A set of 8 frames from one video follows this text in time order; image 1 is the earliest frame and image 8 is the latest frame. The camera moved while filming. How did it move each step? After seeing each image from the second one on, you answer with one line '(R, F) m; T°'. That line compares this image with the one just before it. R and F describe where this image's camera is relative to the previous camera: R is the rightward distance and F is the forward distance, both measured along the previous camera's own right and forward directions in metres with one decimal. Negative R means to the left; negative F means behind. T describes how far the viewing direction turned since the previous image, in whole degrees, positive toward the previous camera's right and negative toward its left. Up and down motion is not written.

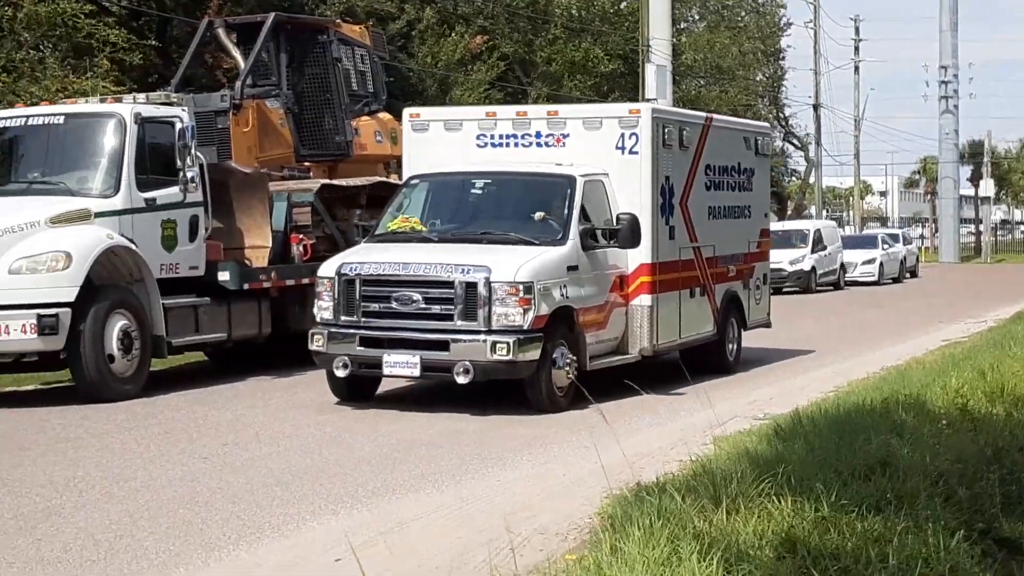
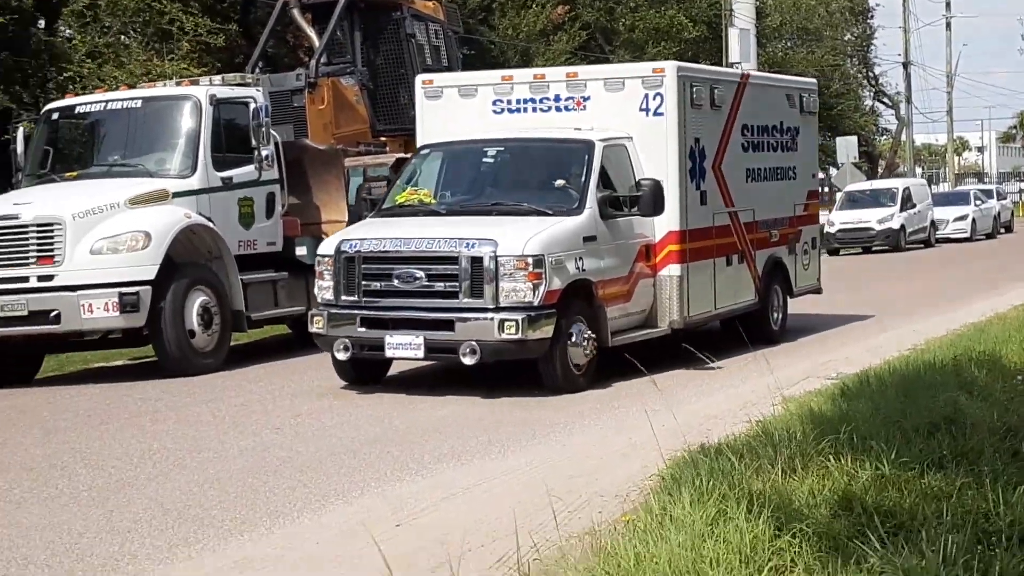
(+0.6, +0.2) m; -7°
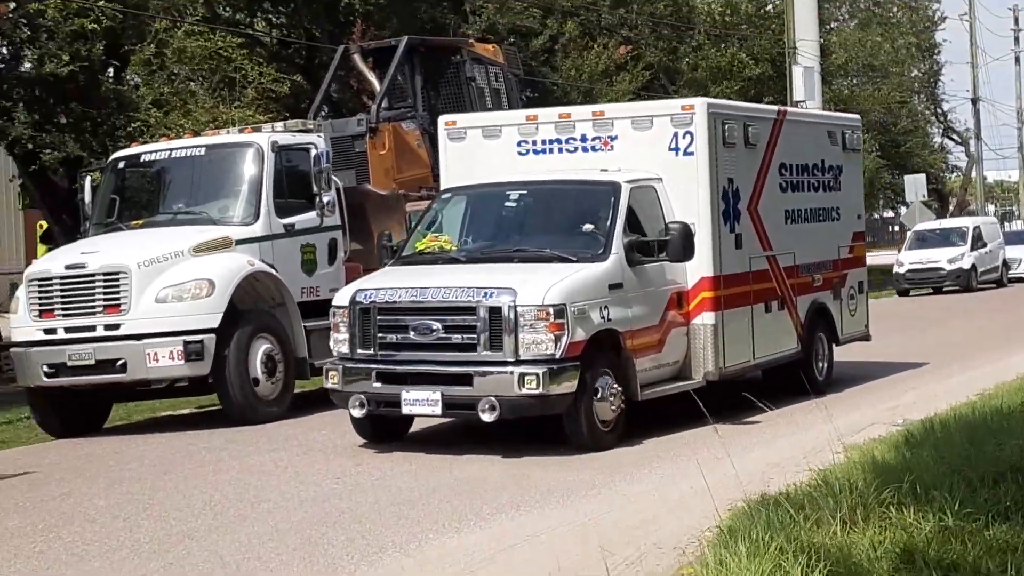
(+0.3, +0.1) m; -5°
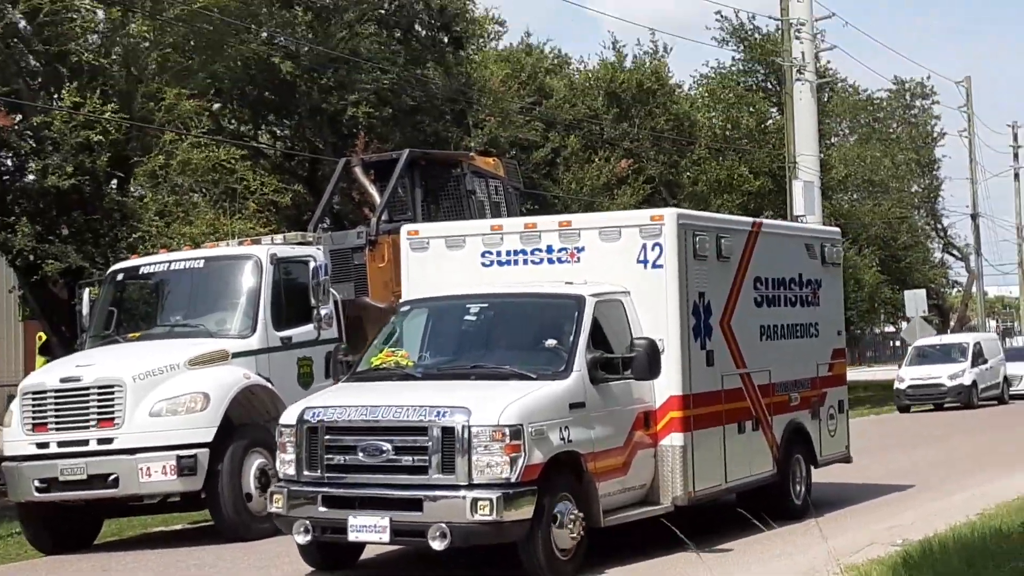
(+0.4, +0.1) m; -2°
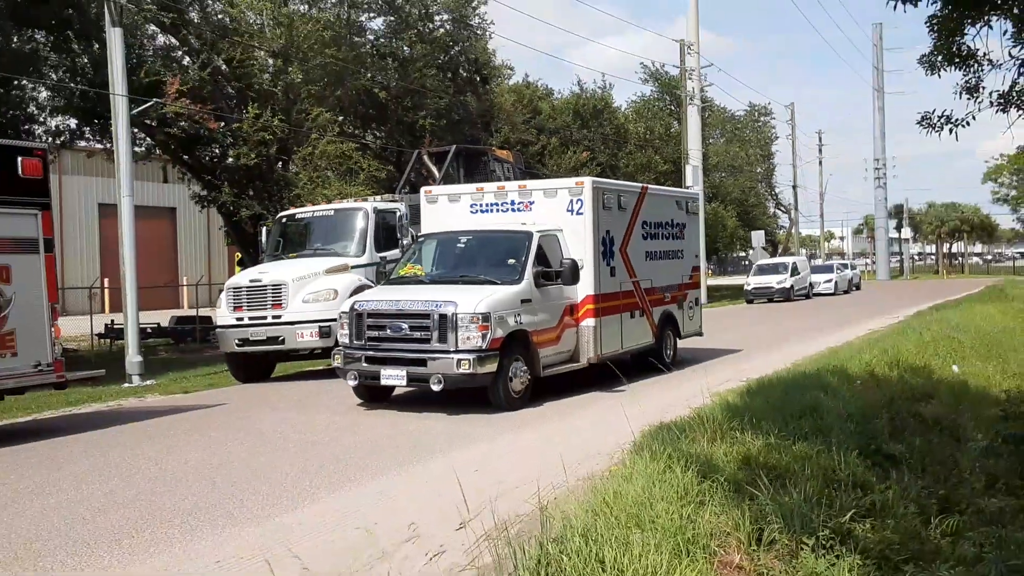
(-2.1, -7.7) m; +6°
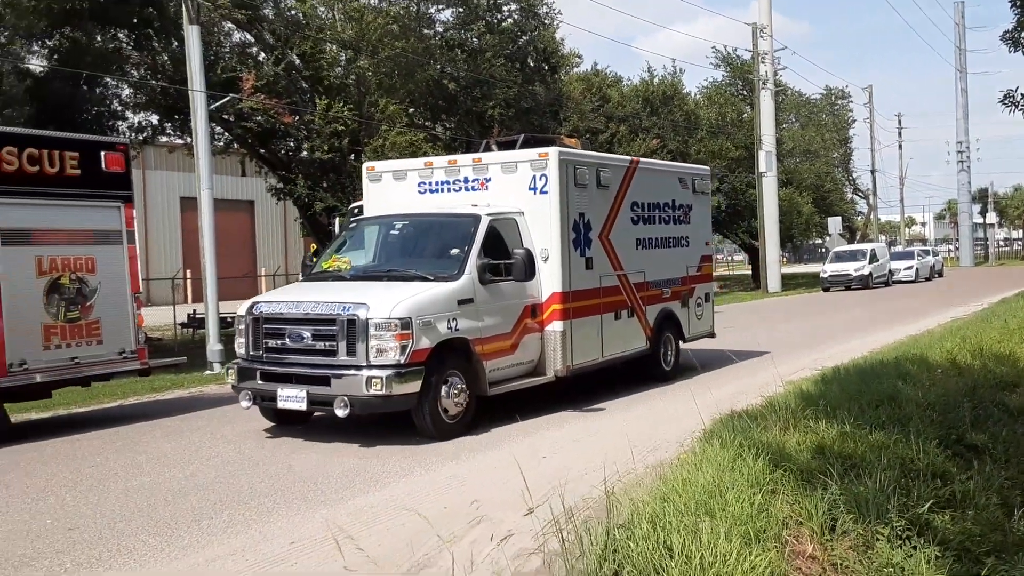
(+2.0, +5.2) m; -4°
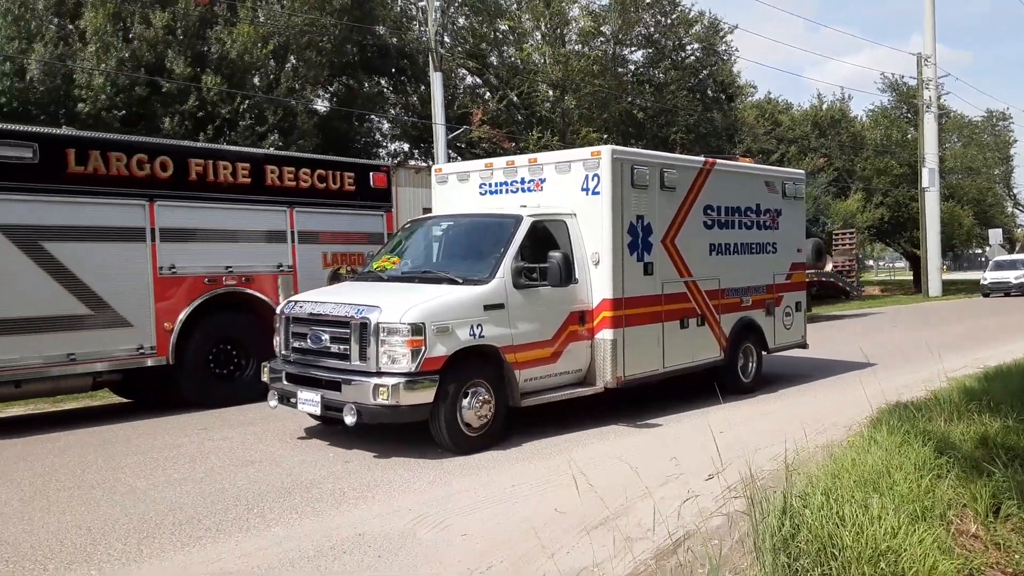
(+0.9, +0.7) m; -8°
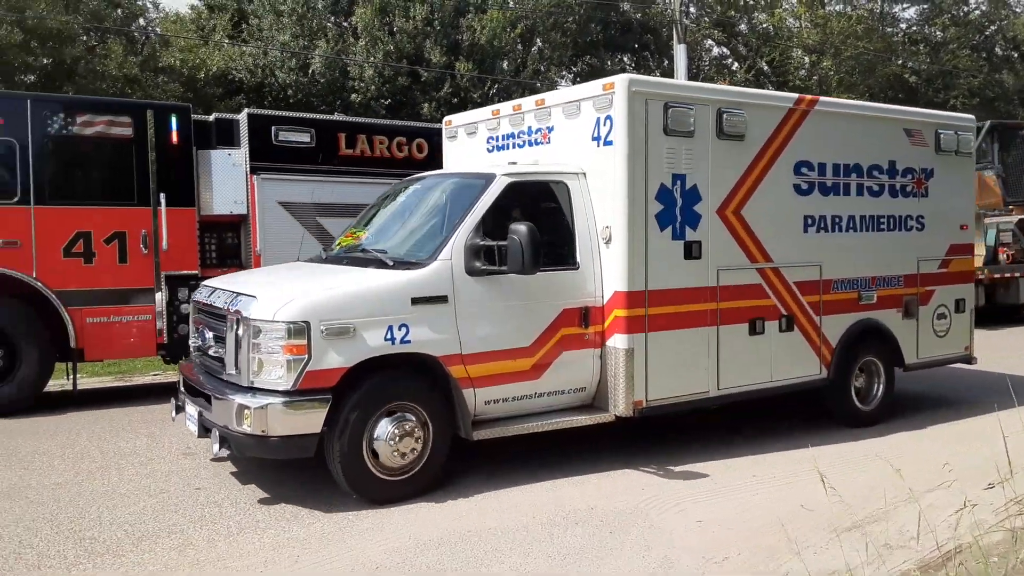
(+1.9, +2.5) m; -16°
